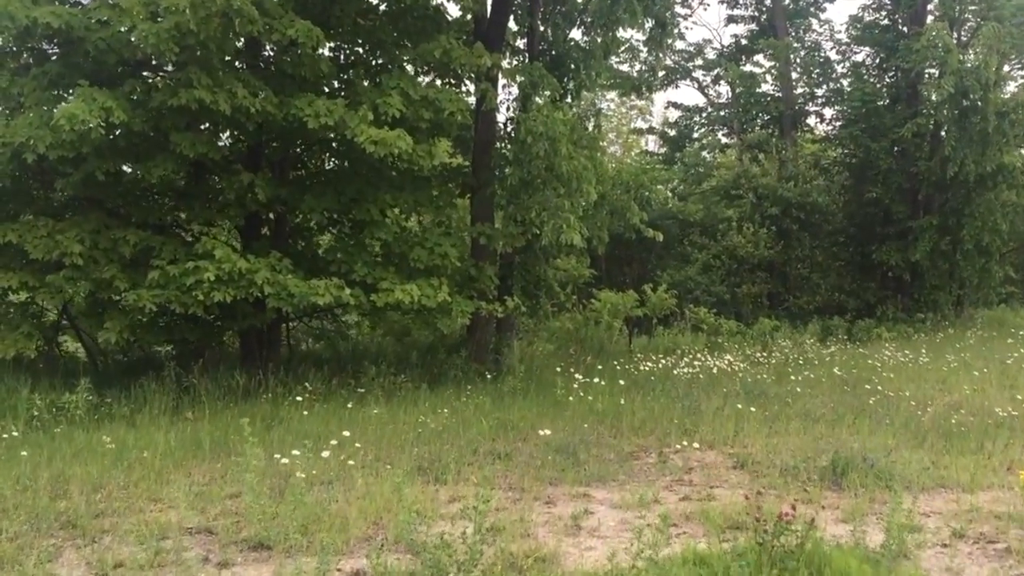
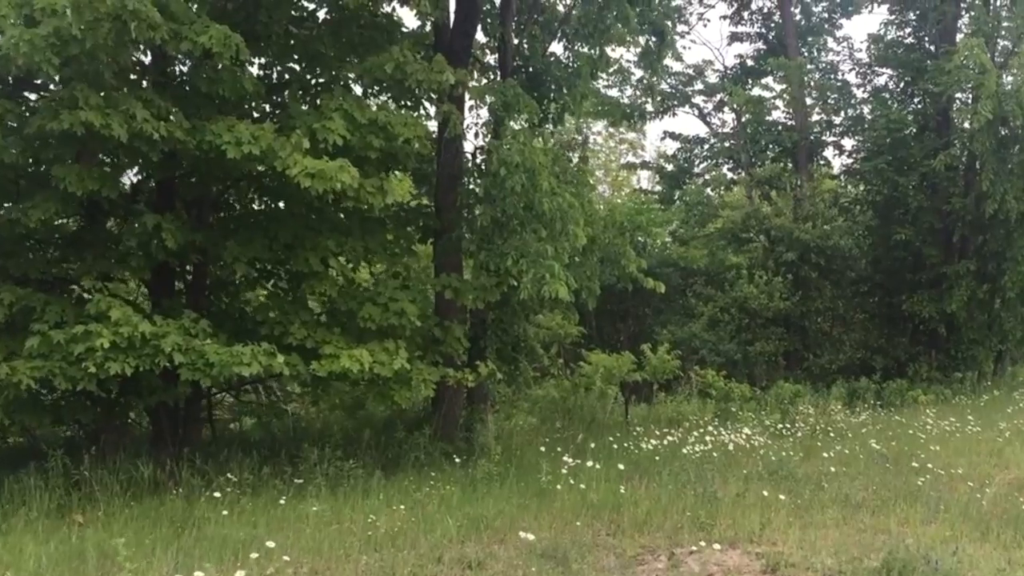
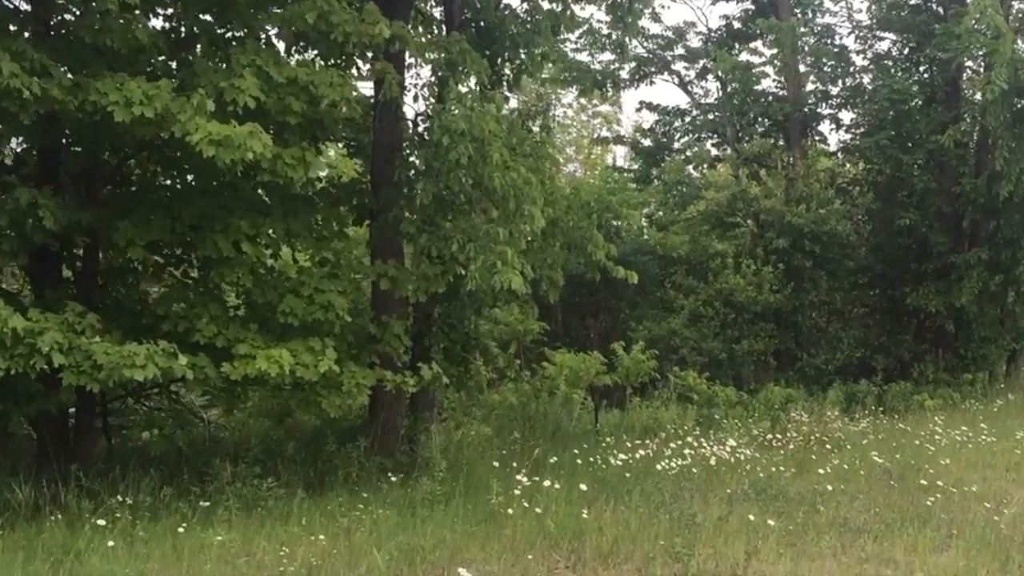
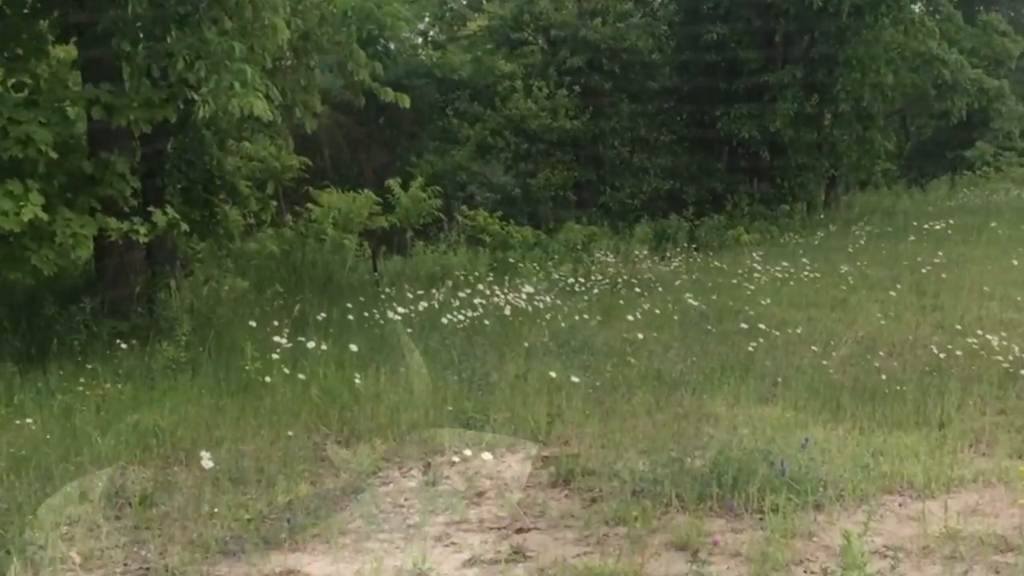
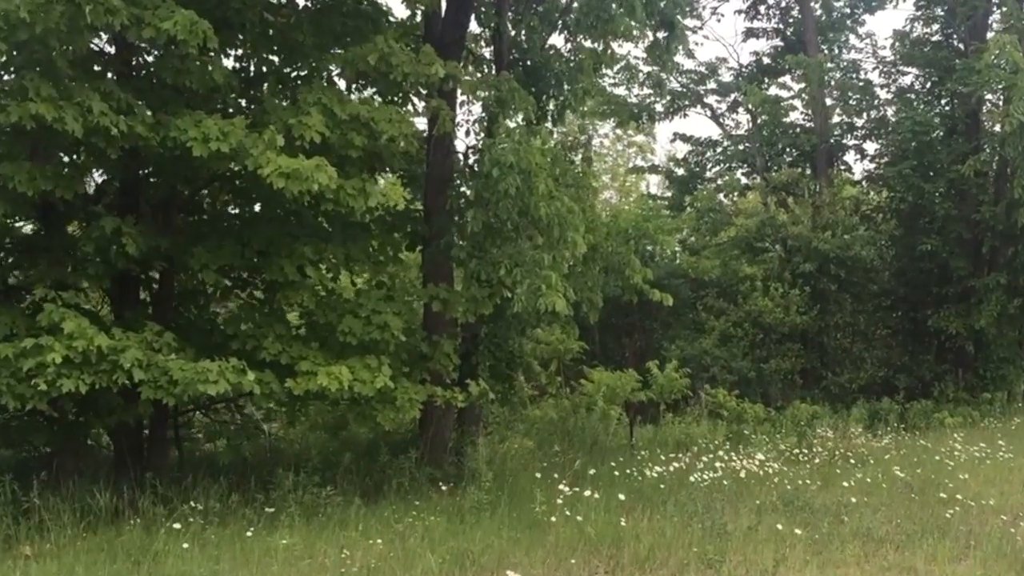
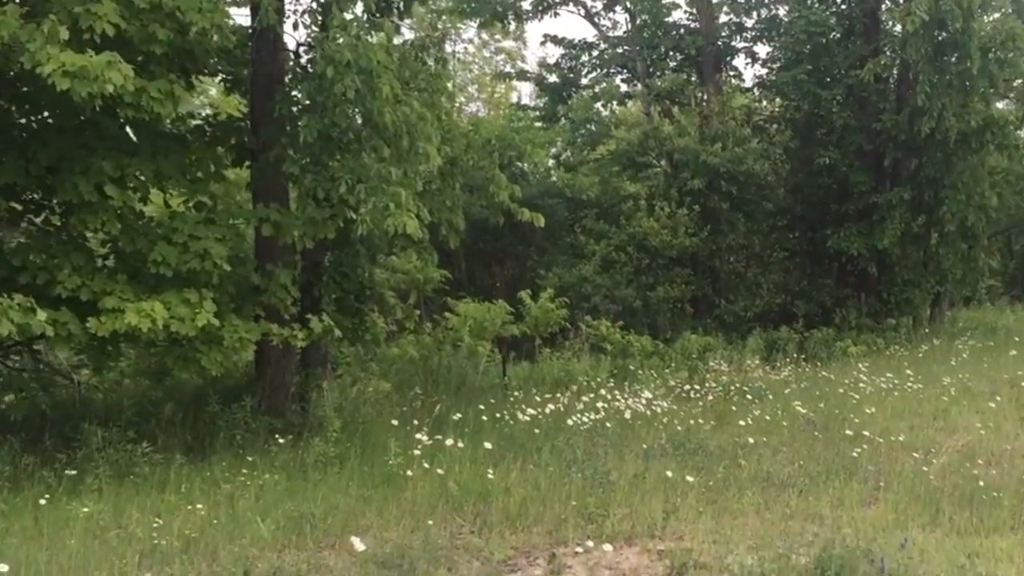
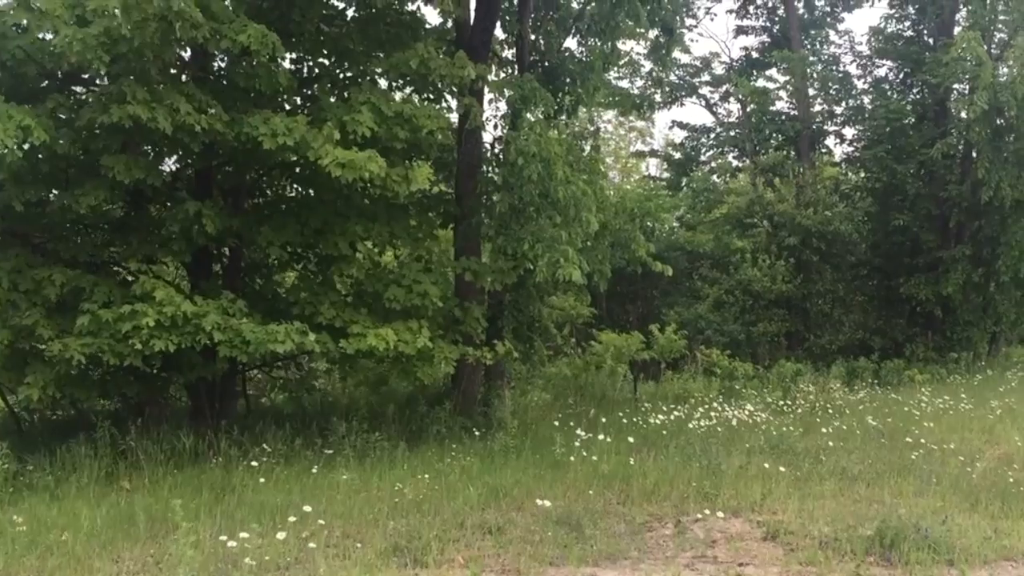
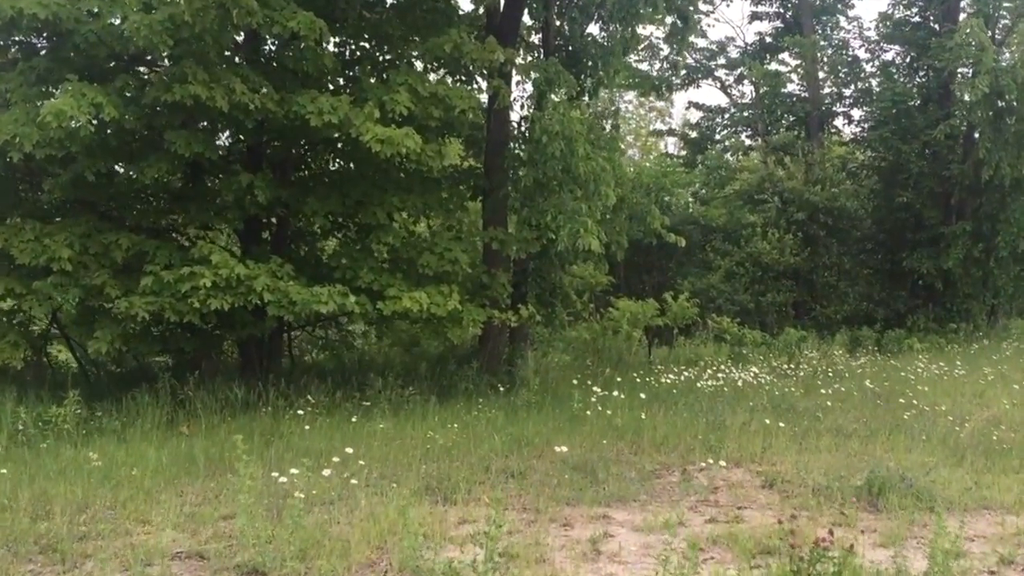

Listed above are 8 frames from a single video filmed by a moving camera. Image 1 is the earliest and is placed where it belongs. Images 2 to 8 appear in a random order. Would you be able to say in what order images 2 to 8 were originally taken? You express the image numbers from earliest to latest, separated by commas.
8, 7, 2, 5, 3, 6, 4
